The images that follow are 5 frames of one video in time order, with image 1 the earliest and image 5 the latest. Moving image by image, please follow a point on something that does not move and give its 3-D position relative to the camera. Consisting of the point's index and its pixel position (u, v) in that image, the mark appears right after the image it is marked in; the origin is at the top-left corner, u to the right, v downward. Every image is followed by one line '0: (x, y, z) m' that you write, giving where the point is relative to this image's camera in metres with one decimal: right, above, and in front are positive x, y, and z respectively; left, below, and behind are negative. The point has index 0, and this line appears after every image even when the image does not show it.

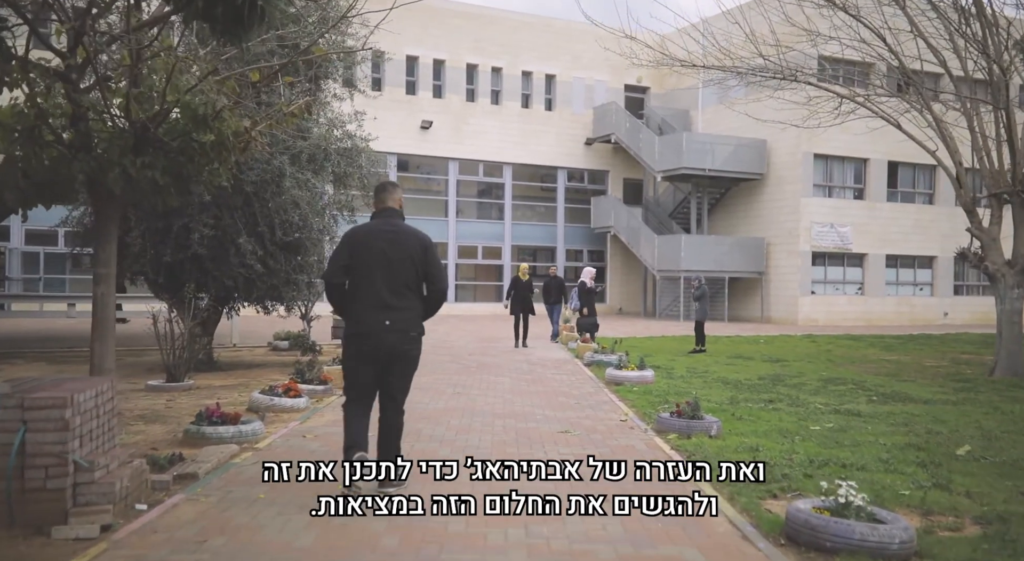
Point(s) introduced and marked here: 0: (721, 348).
0: (+5.5, -1.8, +18.8) m
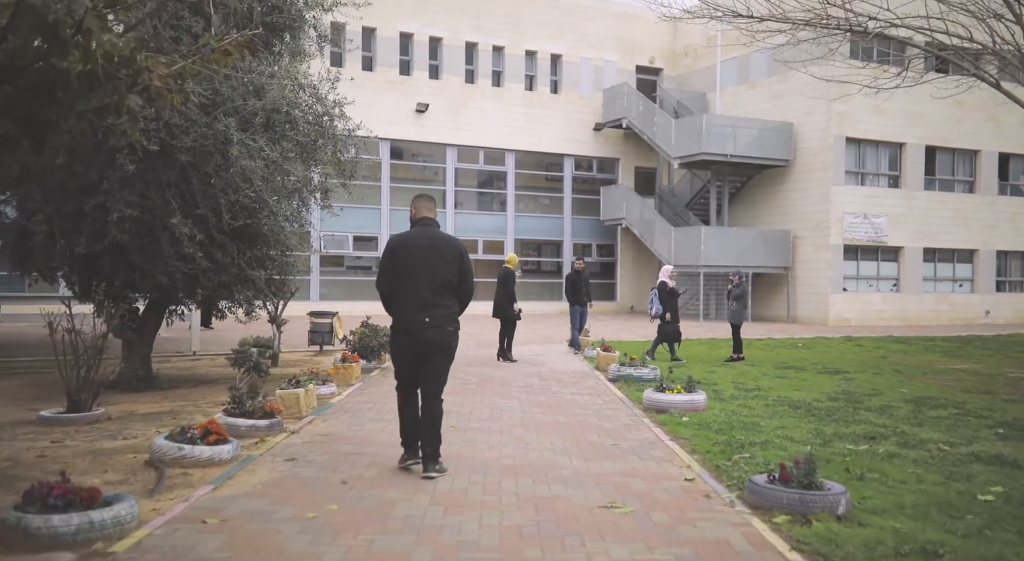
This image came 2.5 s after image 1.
0: (+5.6, -1.7, +16.3) m
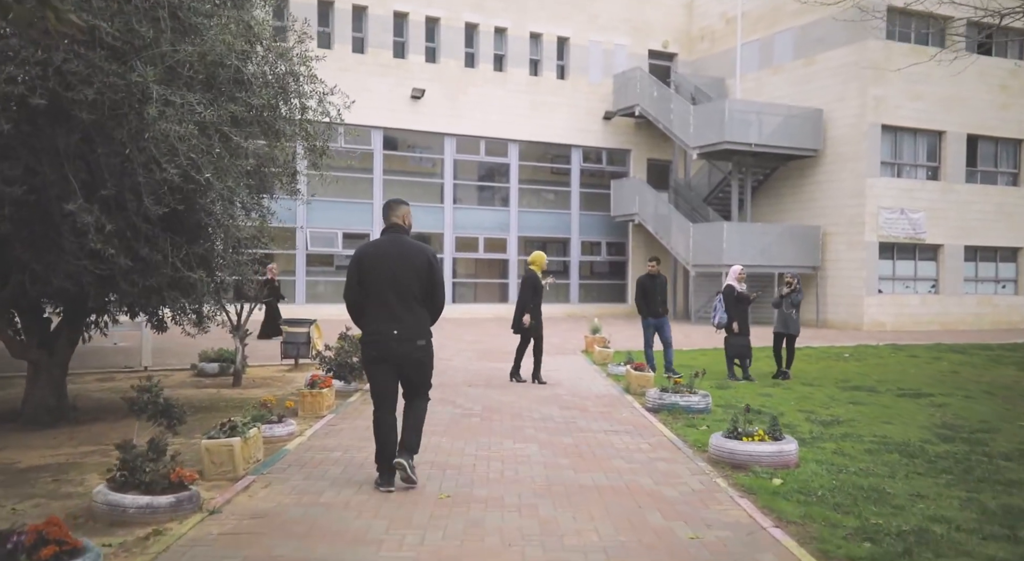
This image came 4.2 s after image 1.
0: (+5.8, -1.7, +14.0) m
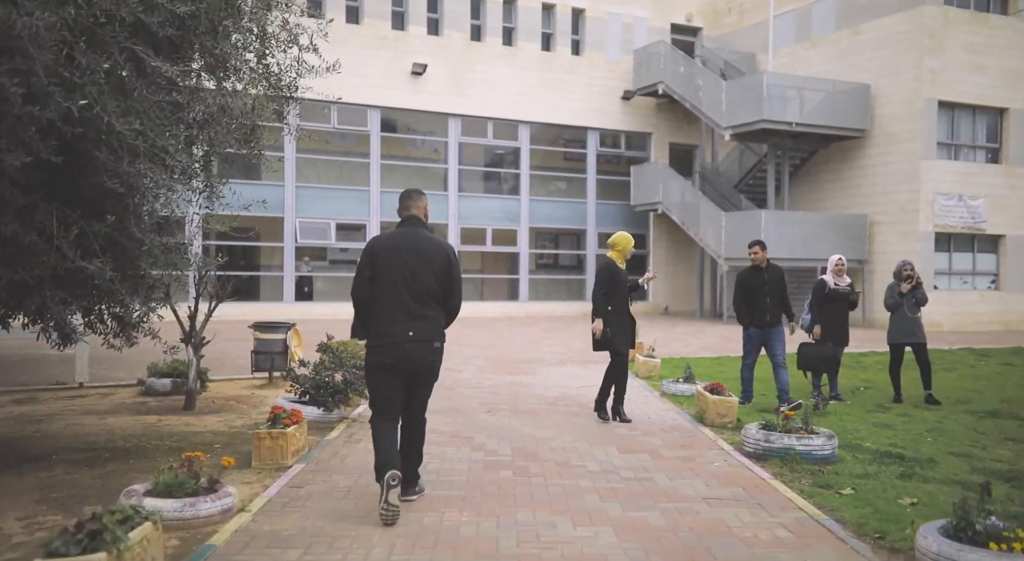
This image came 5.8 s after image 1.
0: (+6.2, -1.6, +11.4) m
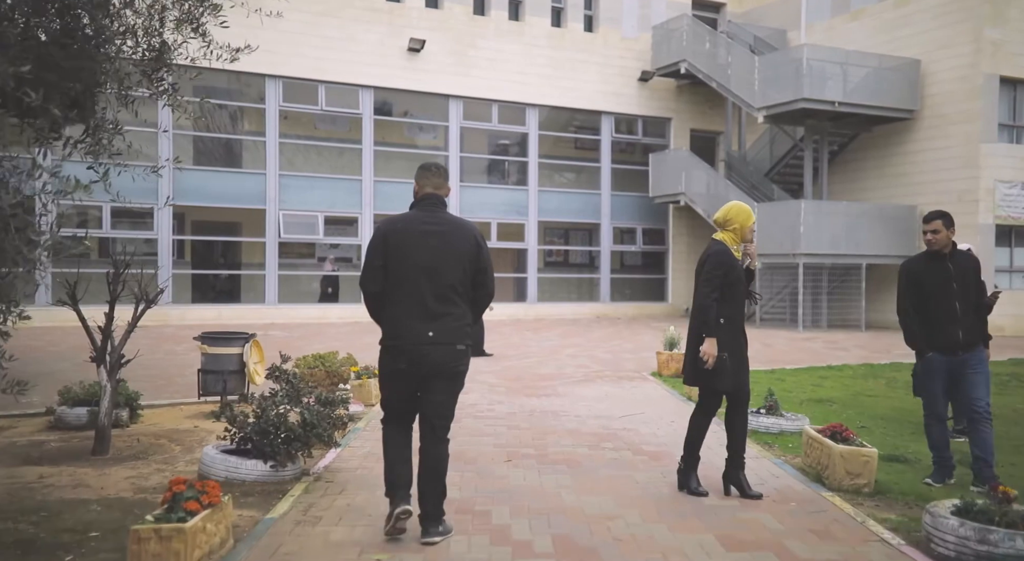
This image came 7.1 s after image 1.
0: (+6.4, -1.6, +9.0) m
